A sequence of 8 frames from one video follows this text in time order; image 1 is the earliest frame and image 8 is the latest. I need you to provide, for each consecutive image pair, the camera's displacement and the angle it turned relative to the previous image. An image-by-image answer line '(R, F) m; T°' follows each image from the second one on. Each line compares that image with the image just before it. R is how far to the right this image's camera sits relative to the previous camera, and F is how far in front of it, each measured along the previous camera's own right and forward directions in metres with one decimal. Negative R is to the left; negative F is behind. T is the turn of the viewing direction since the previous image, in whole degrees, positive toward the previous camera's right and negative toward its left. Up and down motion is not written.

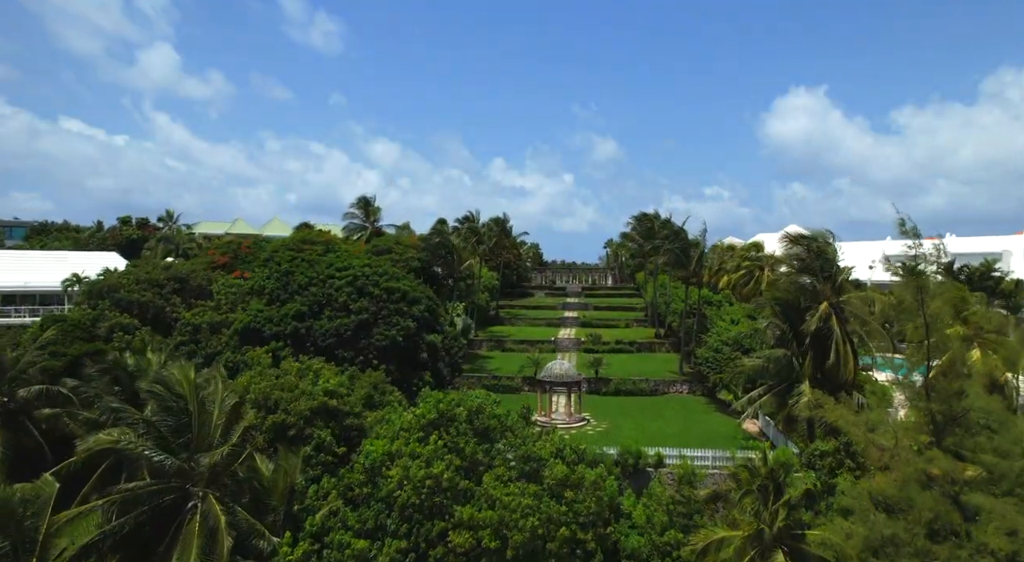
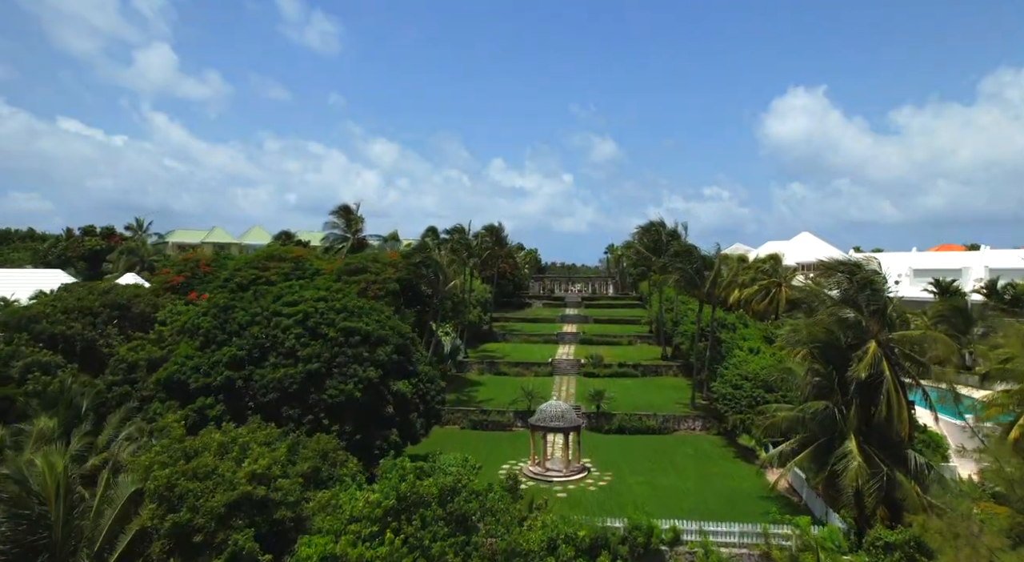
(+0.5, +4.3) m; 0°
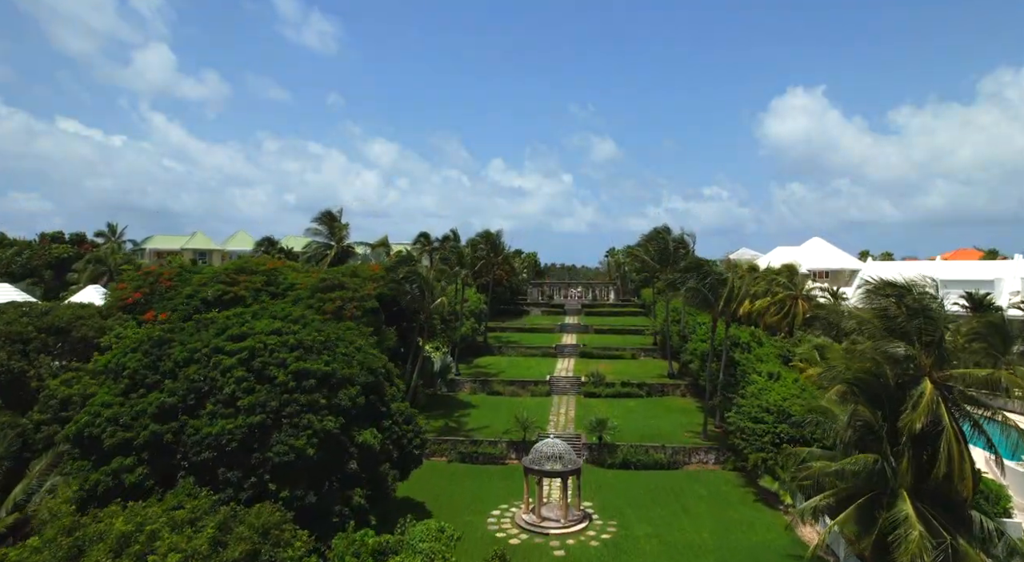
(+0.3, +3.4) m; 0°
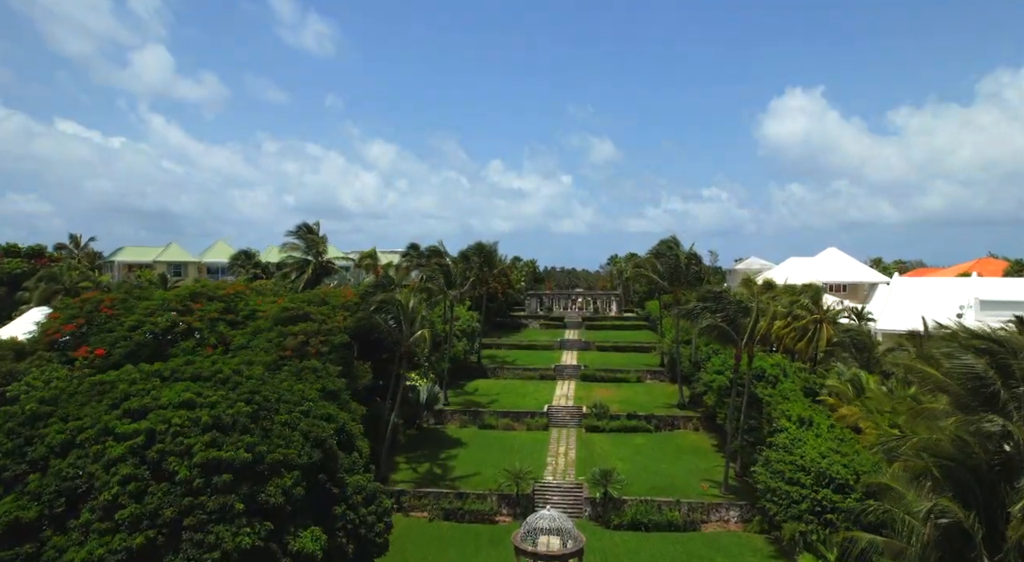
(+0.3, +4.2) m; 0°
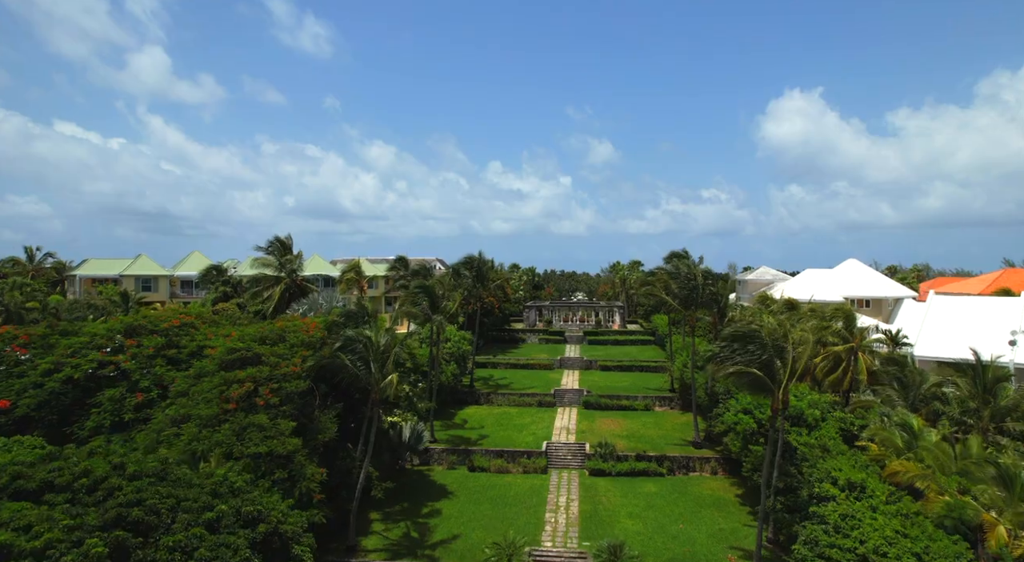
(+0.3, +4.5) m; 0°
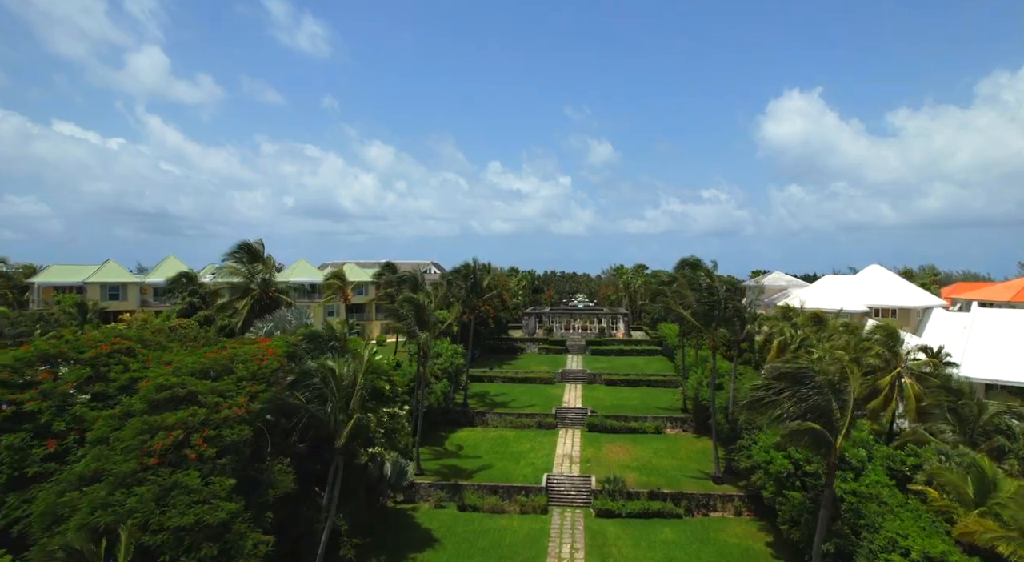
(+0.2, +4.2) m; 0°
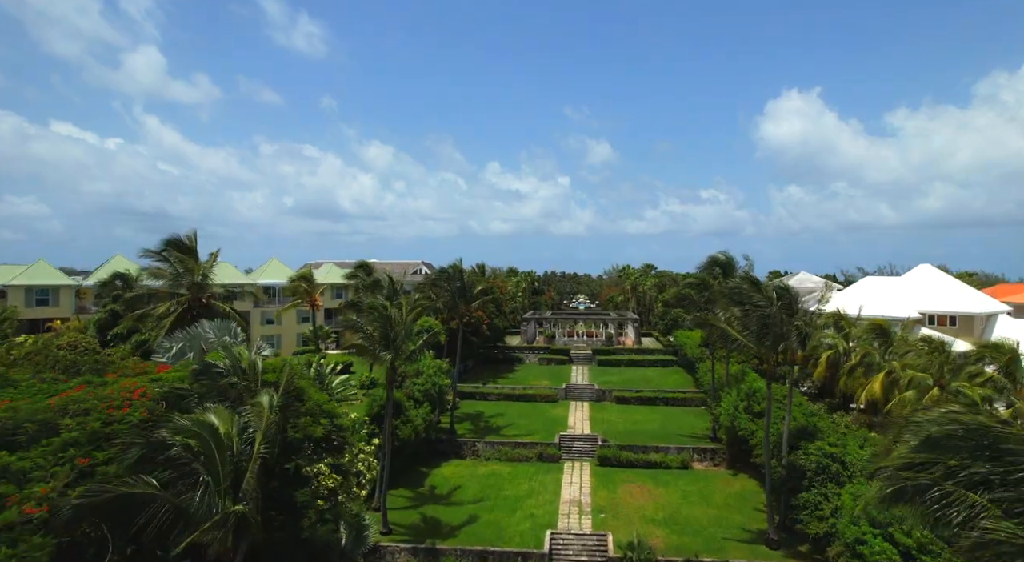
(+0.2, +7.2) m; 0°
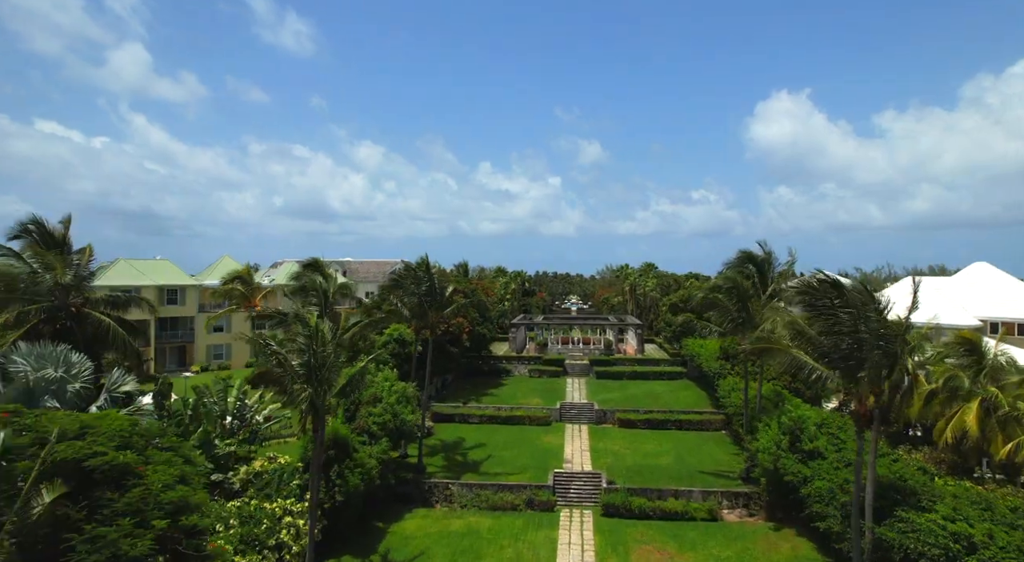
(+0.4, +7.4) m; +1°
